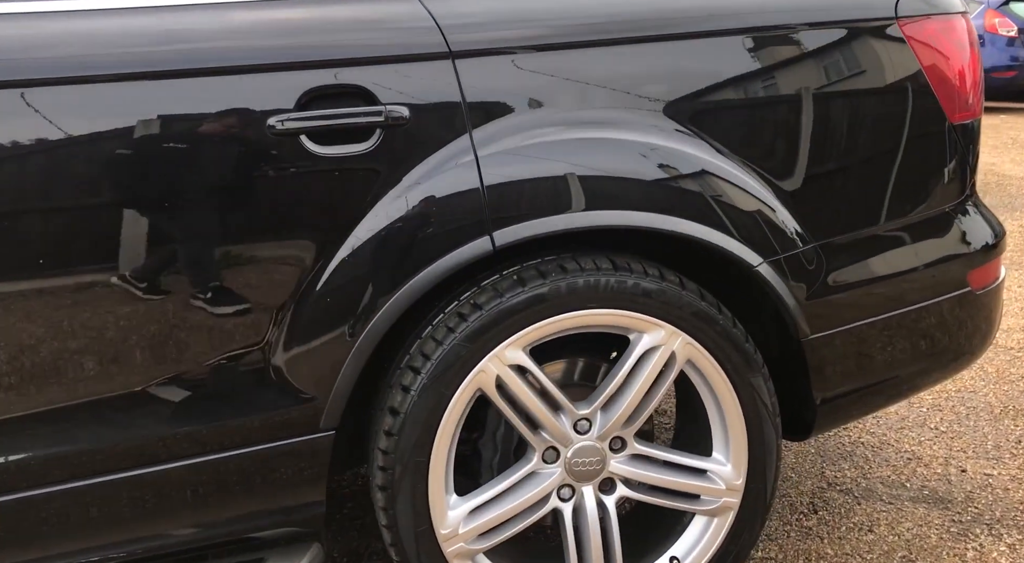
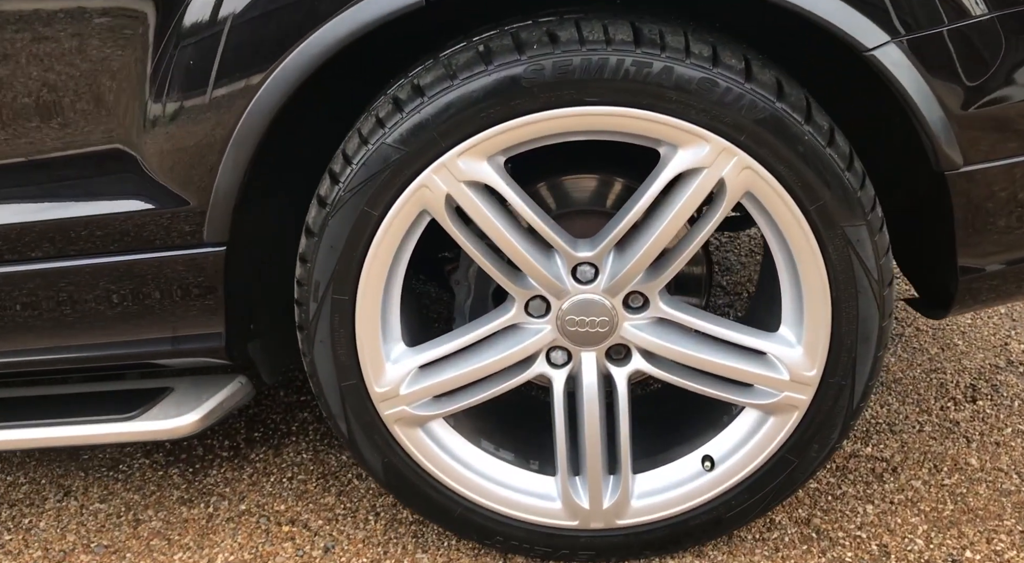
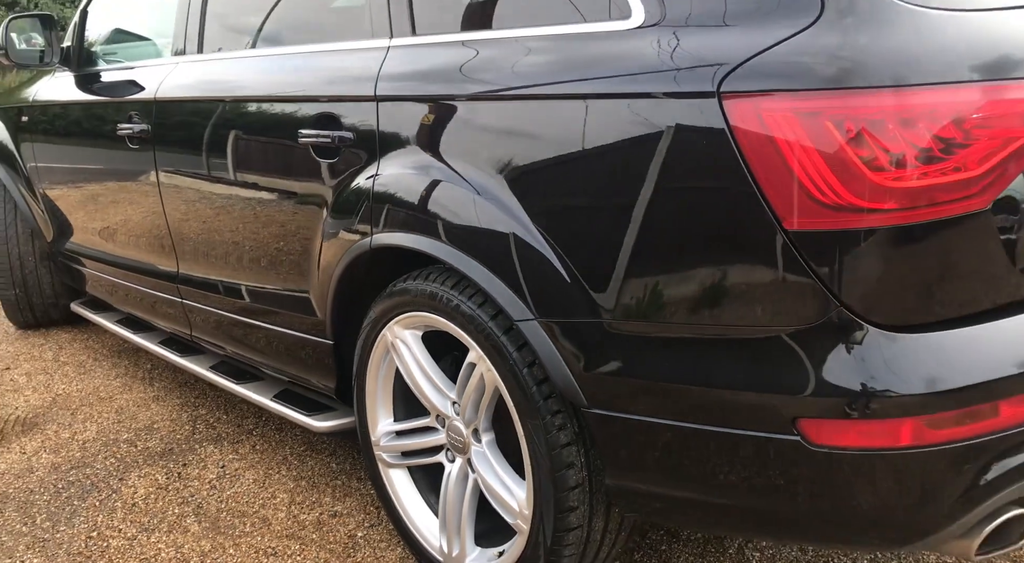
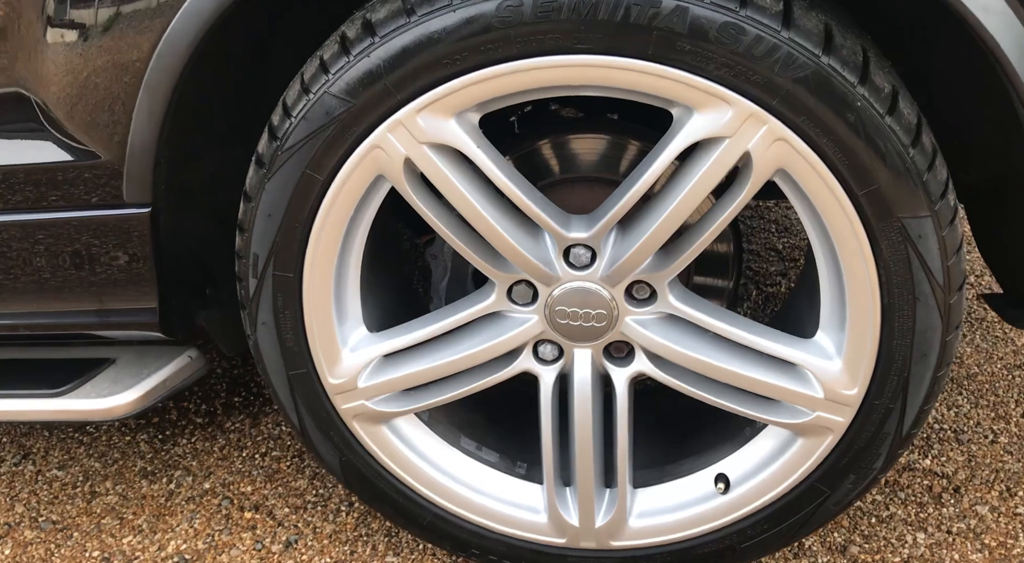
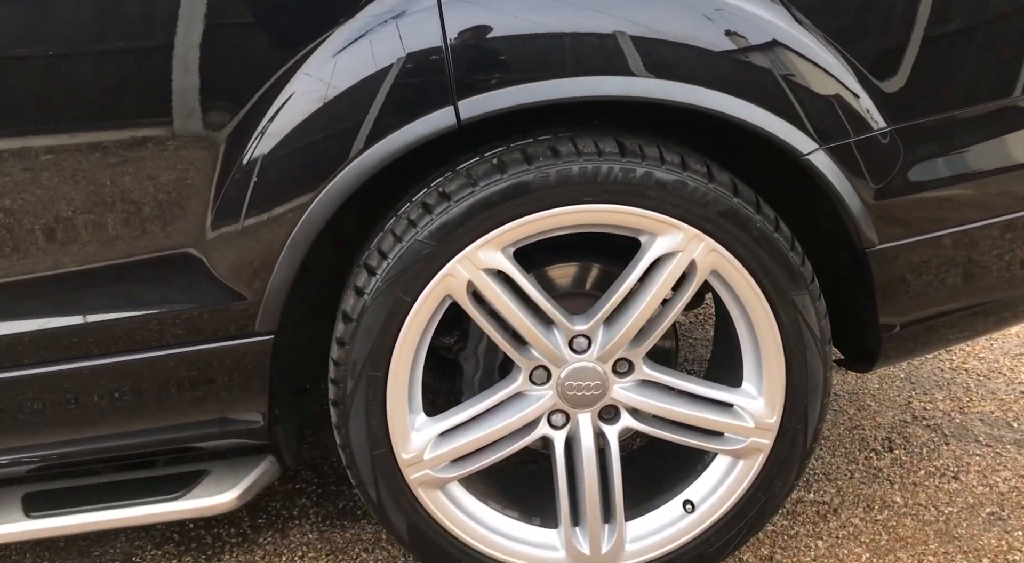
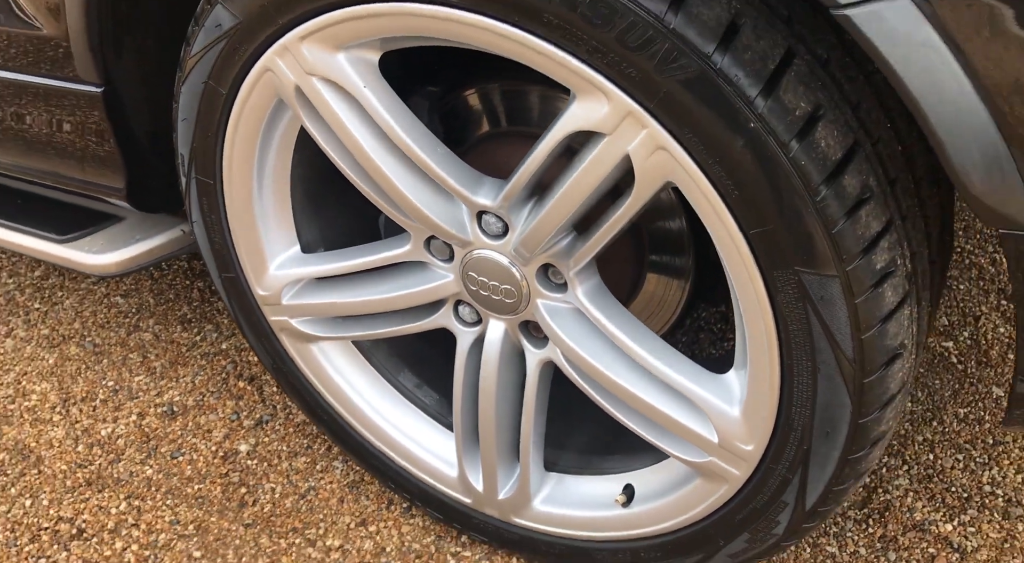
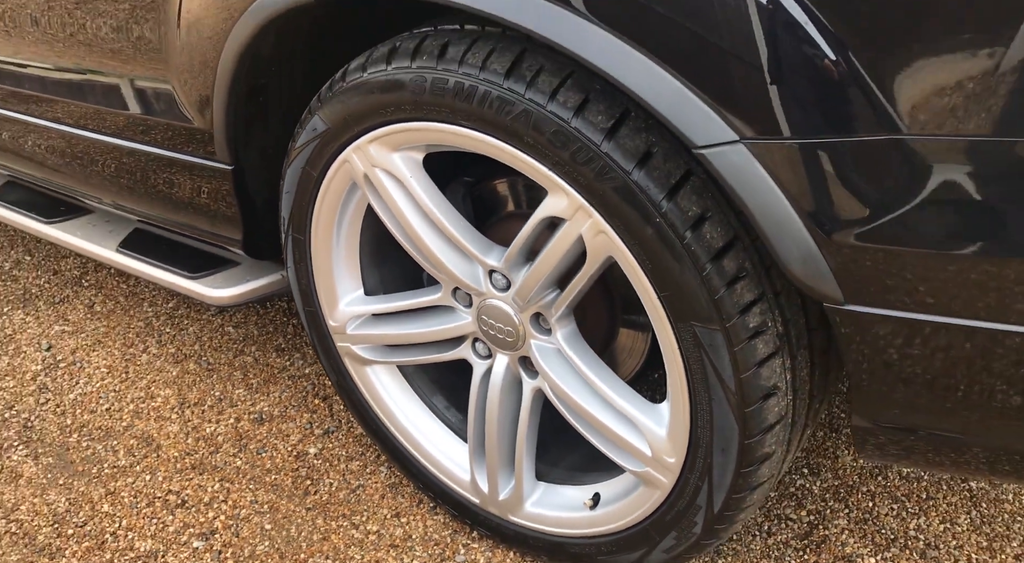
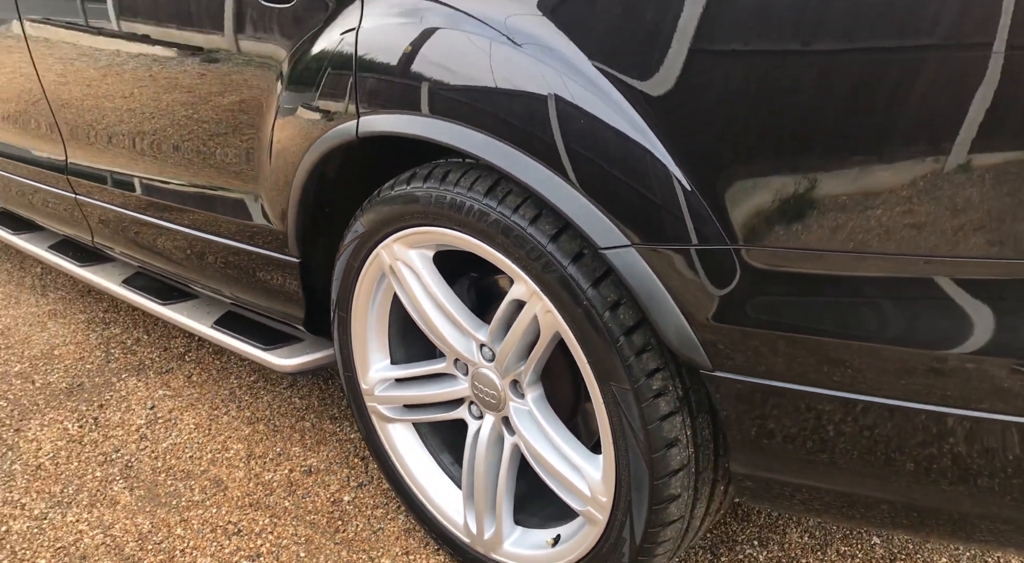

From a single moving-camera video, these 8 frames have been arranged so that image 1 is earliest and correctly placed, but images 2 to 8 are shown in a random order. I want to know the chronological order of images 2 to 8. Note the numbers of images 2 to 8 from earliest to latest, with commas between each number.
5, 2, 4, 6, 7, 8, 3
